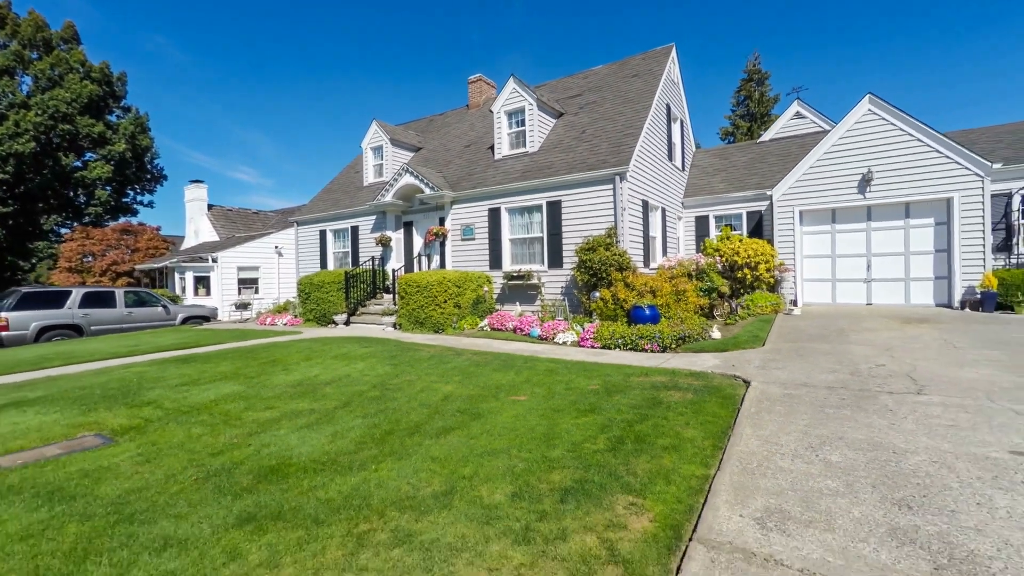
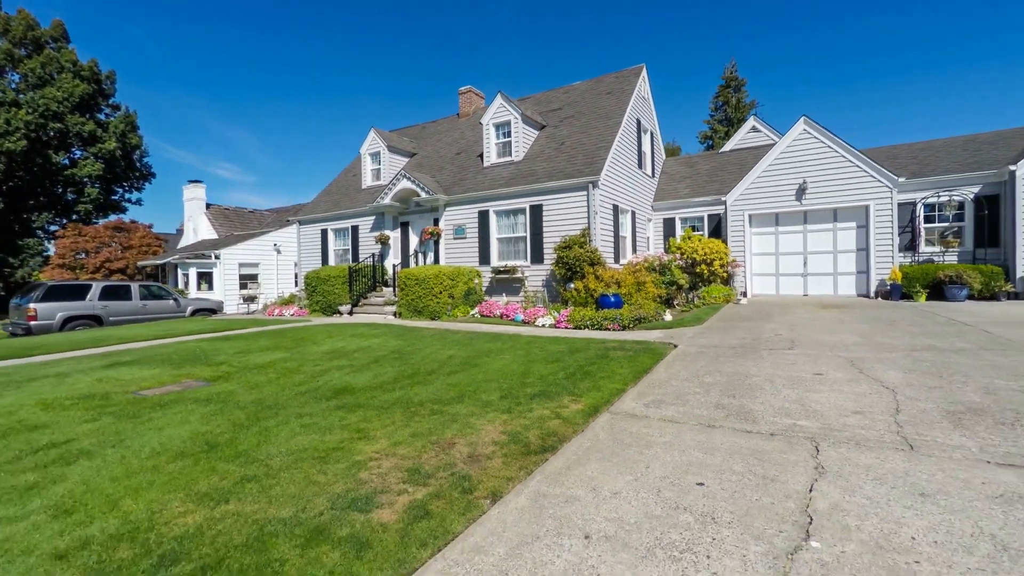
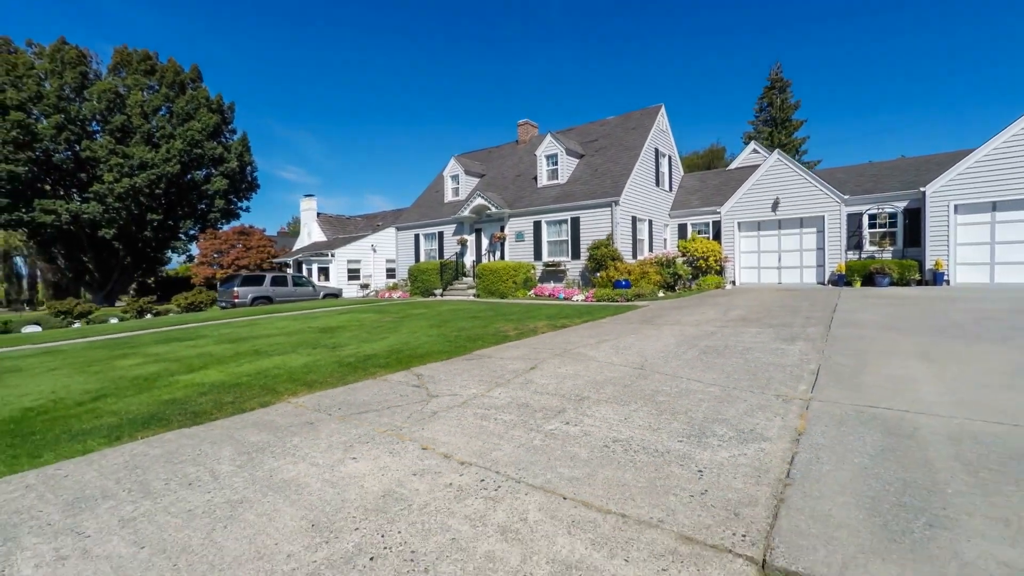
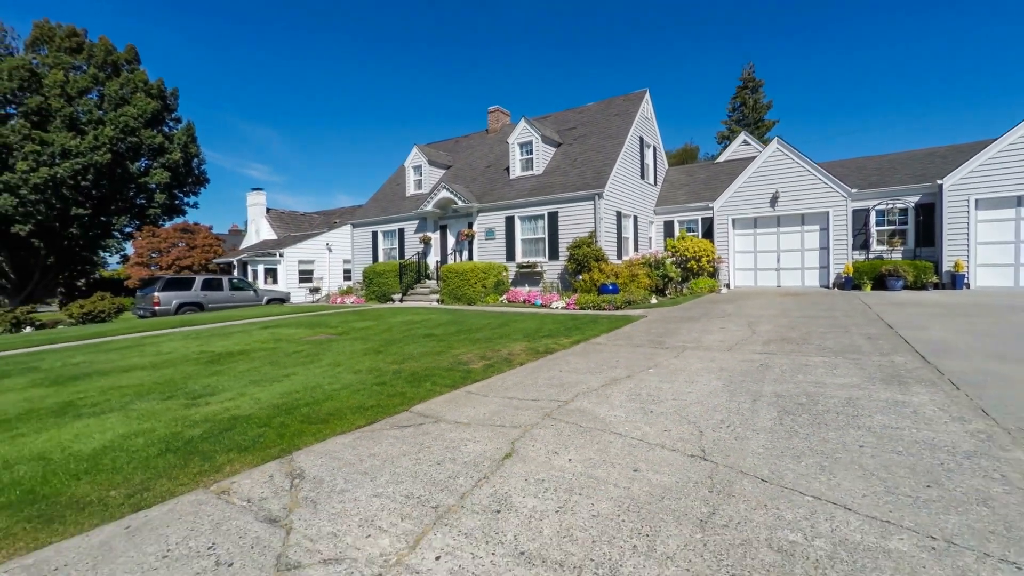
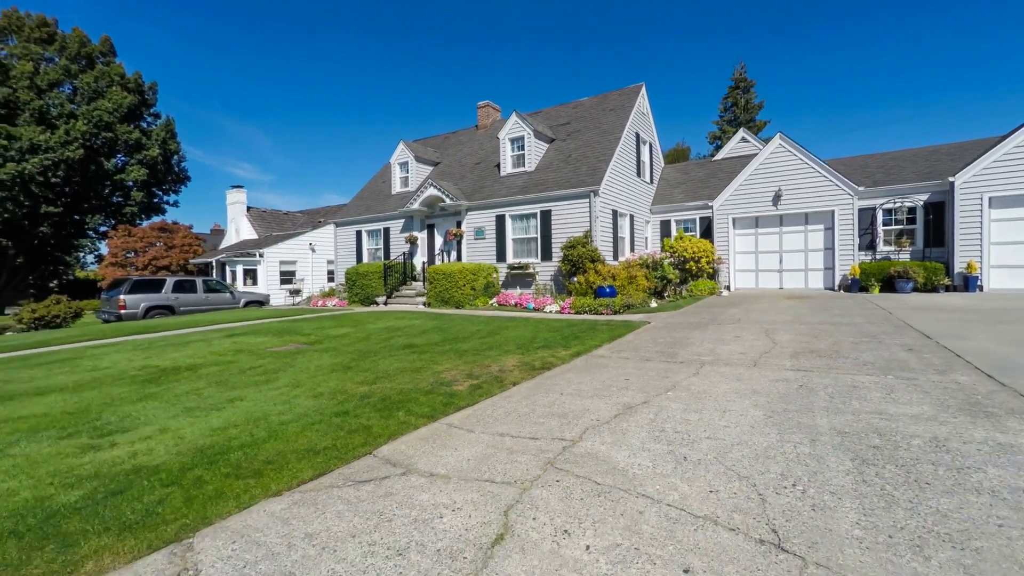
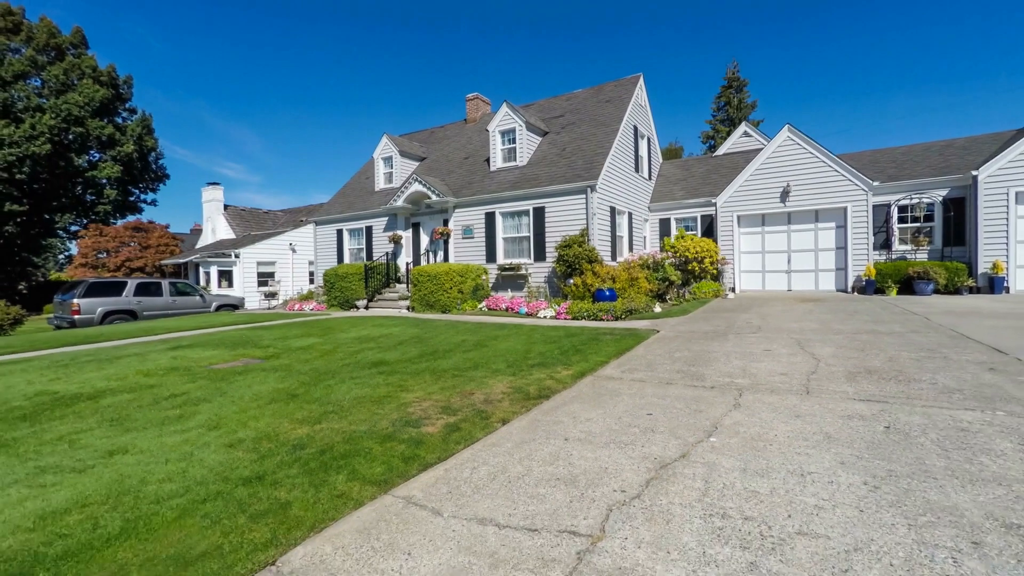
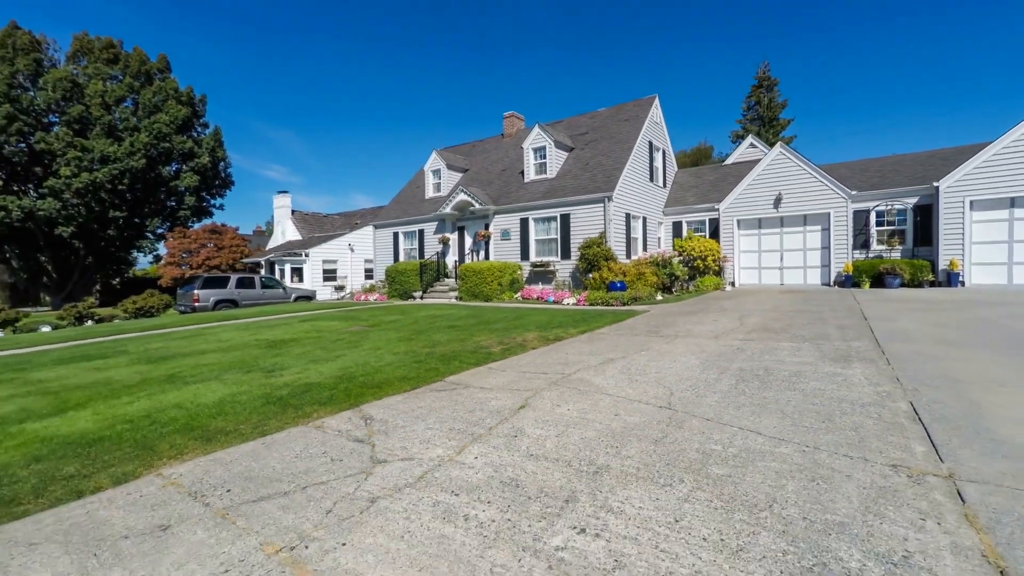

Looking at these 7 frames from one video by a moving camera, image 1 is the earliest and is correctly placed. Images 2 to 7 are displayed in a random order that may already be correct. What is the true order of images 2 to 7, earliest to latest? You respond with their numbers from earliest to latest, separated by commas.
2, 6, 5, 4, 7, 3
